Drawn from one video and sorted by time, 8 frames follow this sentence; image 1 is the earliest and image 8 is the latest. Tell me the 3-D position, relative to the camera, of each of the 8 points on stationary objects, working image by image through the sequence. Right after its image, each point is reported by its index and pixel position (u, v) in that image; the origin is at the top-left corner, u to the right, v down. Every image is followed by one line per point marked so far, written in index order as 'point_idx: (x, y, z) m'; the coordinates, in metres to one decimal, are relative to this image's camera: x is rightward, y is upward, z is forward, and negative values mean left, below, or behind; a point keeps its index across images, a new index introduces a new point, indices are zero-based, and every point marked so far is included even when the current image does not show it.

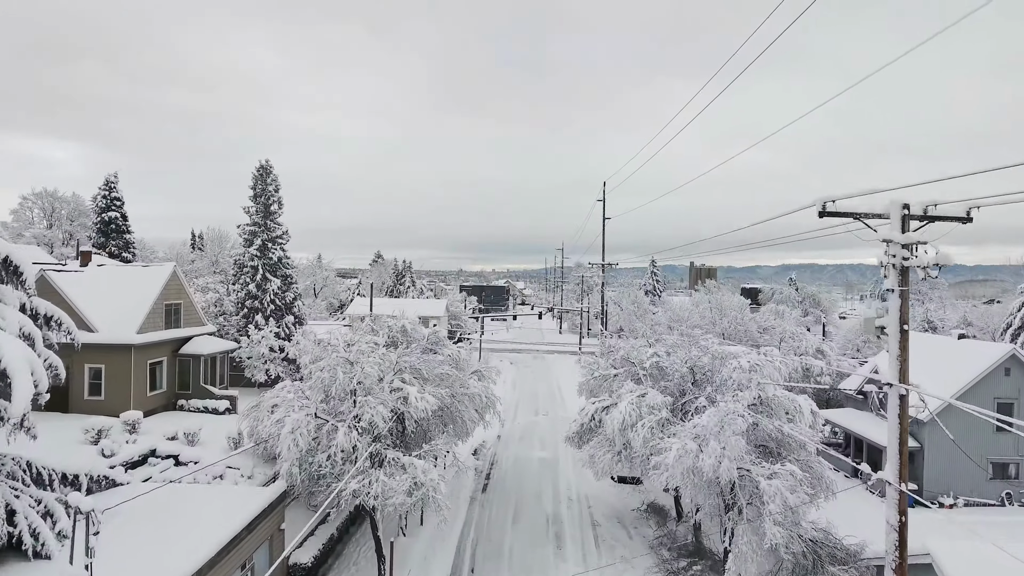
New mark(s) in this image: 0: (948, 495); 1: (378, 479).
0: (+13.6, -6.5, +15.1) m
1: (-2.7, -3.8, +9.8) m
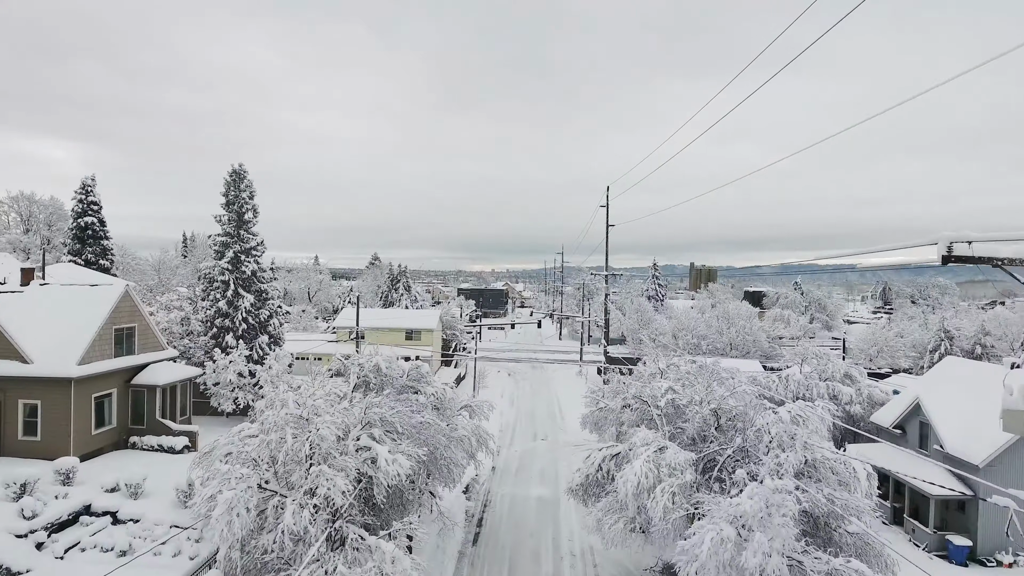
0: (+13.5, -7.2, +13.2) m
1: (-2.8, -4.5, +7.8) m
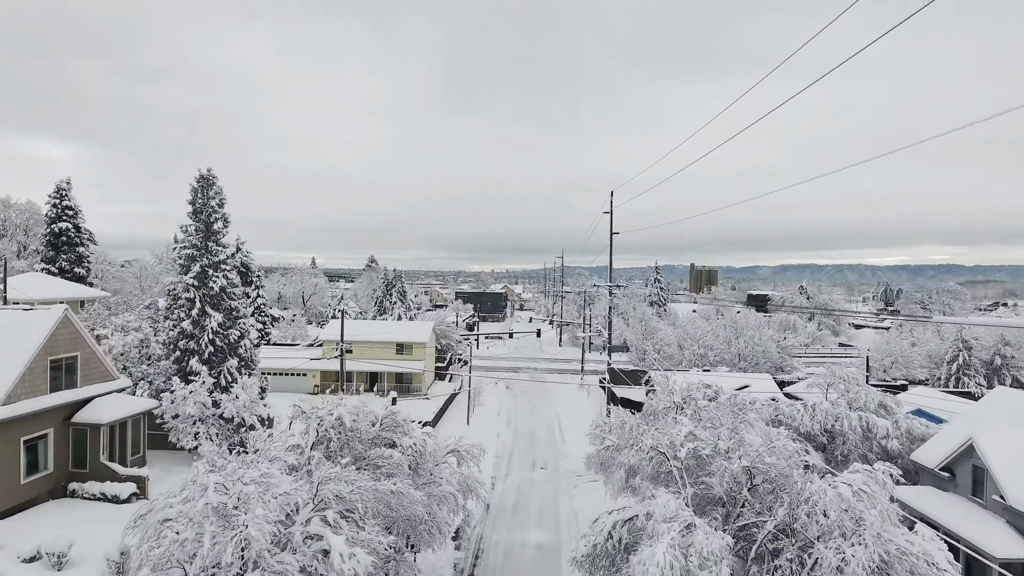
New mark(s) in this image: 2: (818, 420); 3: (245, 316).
0: (+13.3, -7.9, +11.3) m
1: (-3.0, -5.2, +5.9) m
2: (+10.7, -4.6, +16.9) m
3: (-10.9, -1.2, +19.7) m
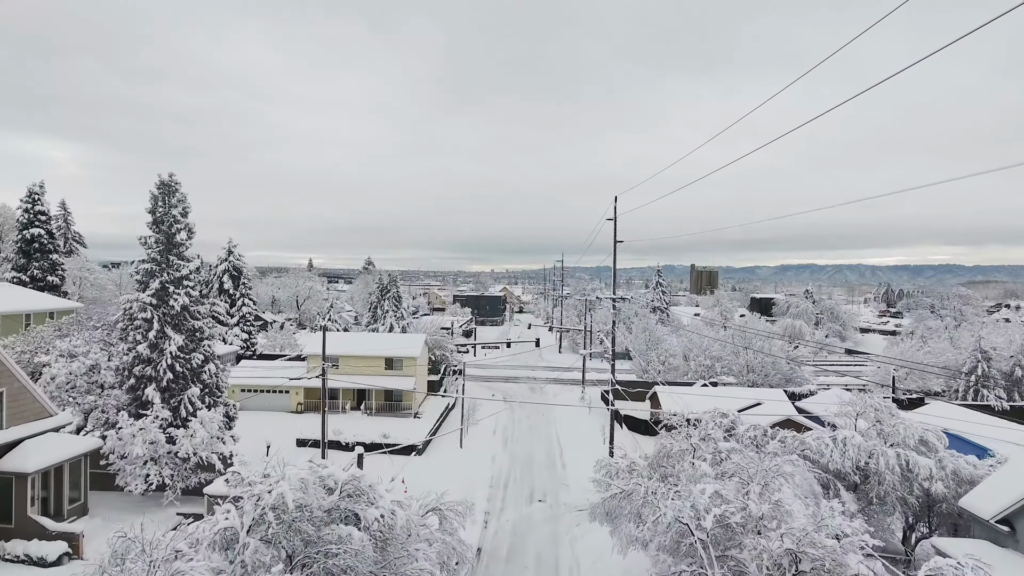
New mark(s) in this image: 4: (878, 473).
0: (+13.2, -8.5, +9.4) m
1: (-3.2, -5.9, +4.0) m
2: (+10.5, -5.2, +15.0) m
3: (-11.1, -1.8, +17.9) m
4: (+11.1, -5.6, +14.6) m
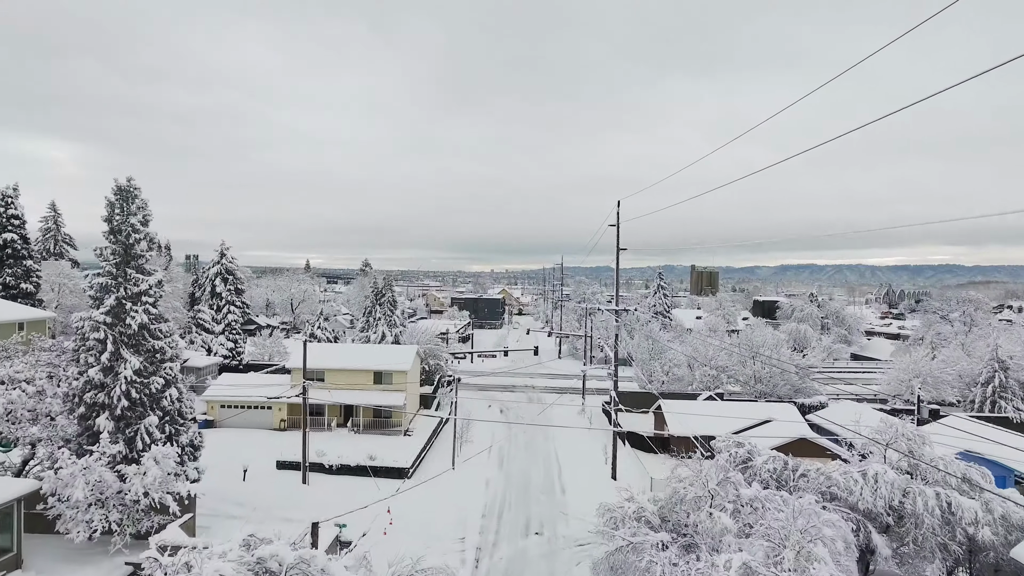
0: (+13.0, -9.0, +7.8) m
1: (-3.4, -6.4, +2.4) m
2: (+10.3, -5.8, +13.4) m
3: (-11.3, -2.4, +16.2) m
4: (+10.9, -6.1, +13.0) m
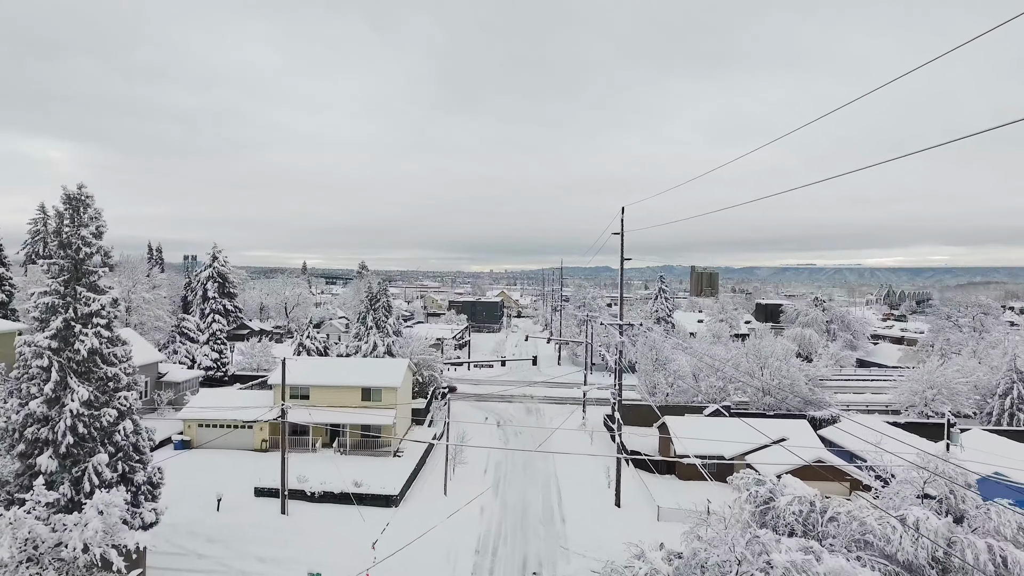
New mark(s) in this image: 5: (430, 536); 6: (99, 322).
0: (+12.8, -9.6, +6.2) m
1: (-3.5, -7.0, +0.8) m
2: (+10.2, -6.3, +11.8) m
3: (-11.4, -2.9, +14.6) m
4: (+10.7, -6.7, +11.5) m
5: (-3.2, -9.5, +18.6) m
6: (-11.9, -1.0, +14.0) m
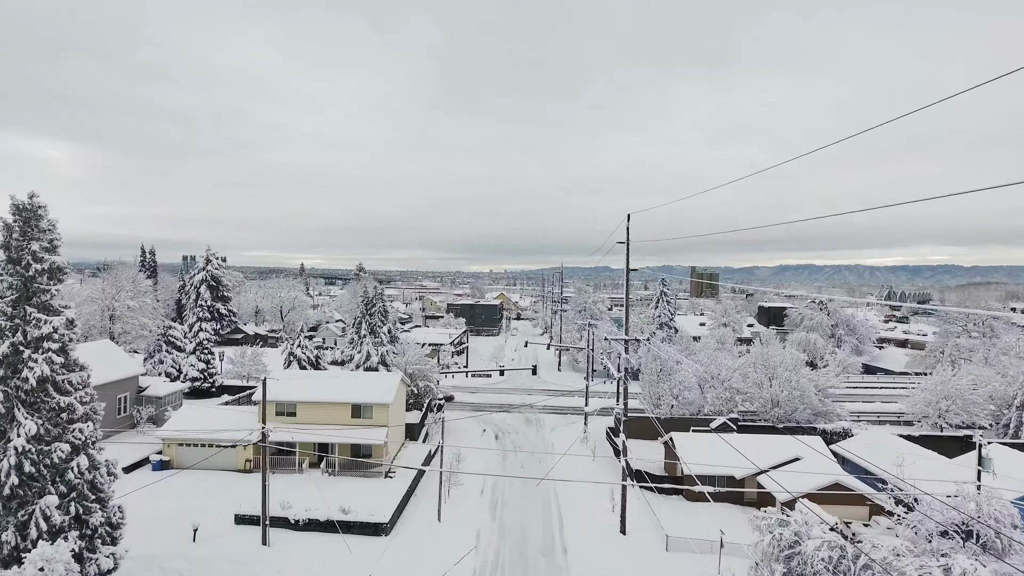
0: (+12.7, -10.1, +4.9) m
1: (-3.6, -7.5, -0.6) m
2: (+10.1, -6.9, +10.5) m
3: (-11.5, -3.5, +13.3) m
4: (+10.7, -7.2, +10.1) m
5: (-3.2, -10.0, +17.2) m
6: (-12.0, -1.5, +12.7) m
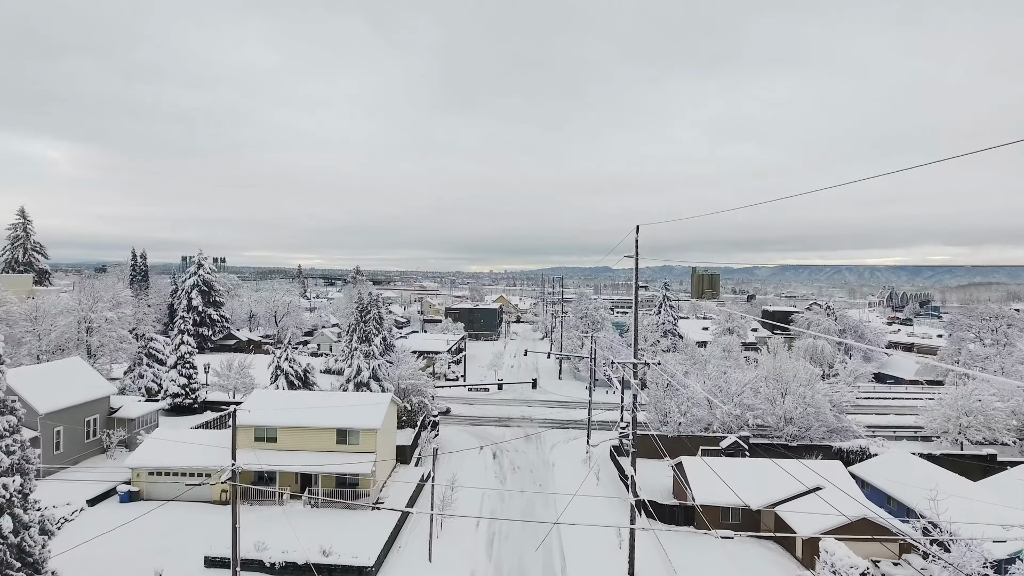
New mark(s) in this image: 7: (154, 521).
0: (+12.7, -10.8, +3.1) m
1: (-3.7, -8.2, -2.3) m
2: (+10.0, -7.6, +8.7) m
3: (-11.6, -4.2, +11.5) m
4: (+10.6, -7.9, +8.3) m
5: (-3.3, -10.7, +15.4) m
6: (-12.1, -2.2, +10.9) m
7: (-14.2, -9.3, +19.2) m
